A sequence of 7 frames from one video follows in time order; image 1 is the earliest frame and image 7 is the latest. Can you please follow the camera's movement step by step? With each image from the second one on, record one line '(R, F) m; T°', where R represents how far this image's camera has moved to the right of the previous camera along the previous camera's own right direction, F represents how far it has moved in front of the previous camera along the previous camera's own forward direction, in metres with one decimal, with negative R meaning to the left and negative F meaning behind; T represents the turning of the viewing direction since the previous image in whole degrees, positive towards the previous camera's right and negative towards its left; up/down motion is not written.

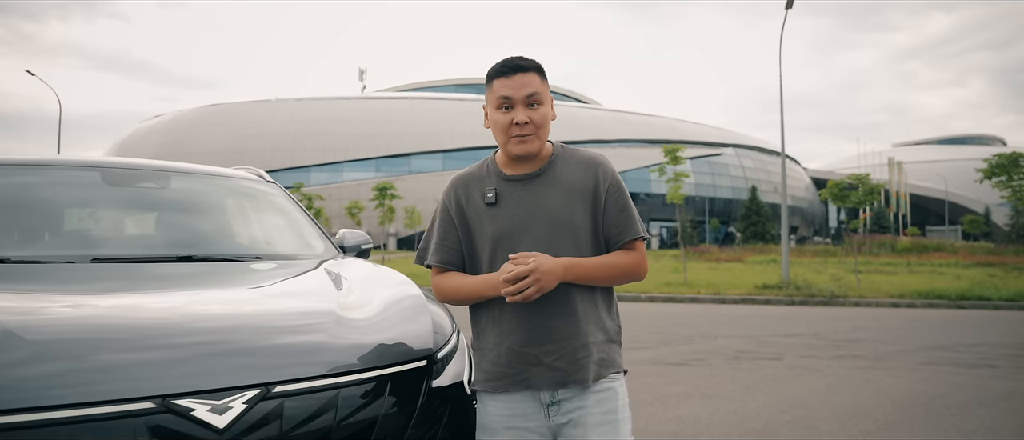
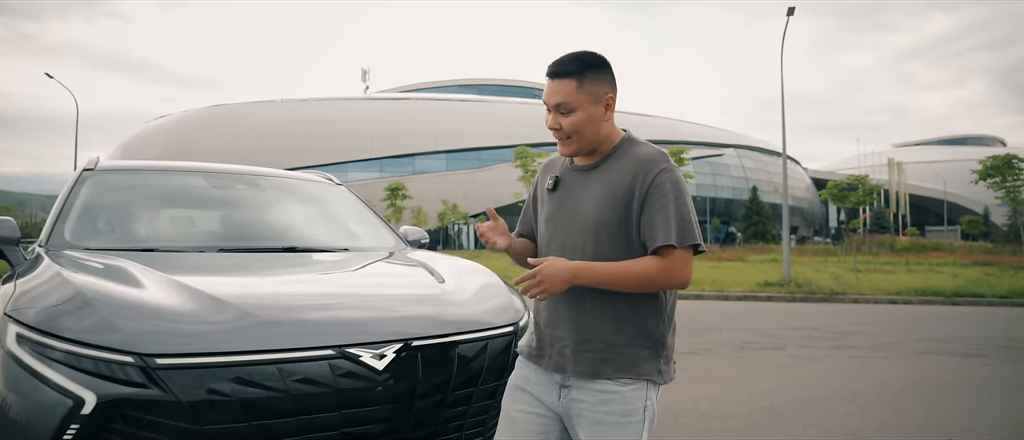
(-0.2, -0.4) m; 0°
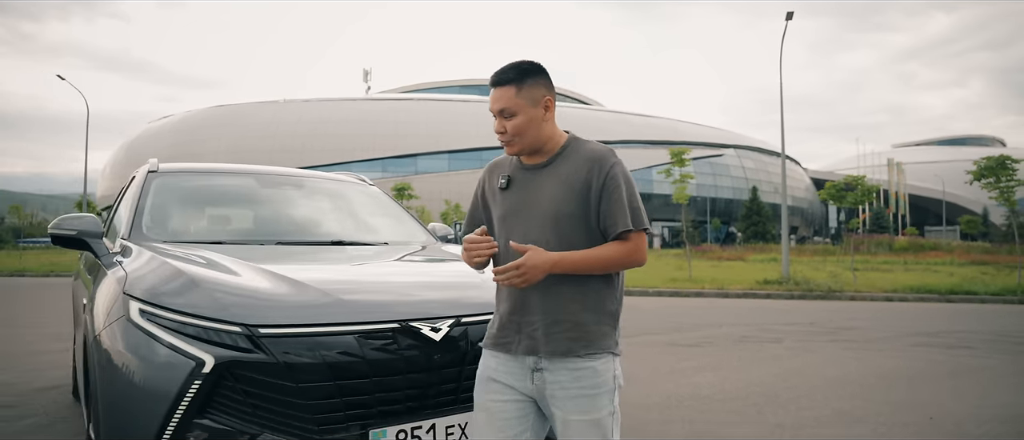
(-0.1, -0.3) m; 0°
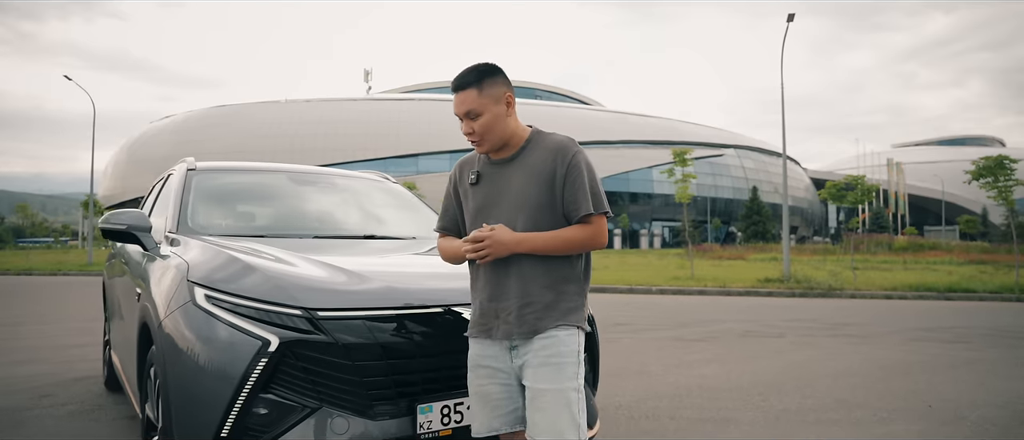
(-0.1, -0.2) m; 0°
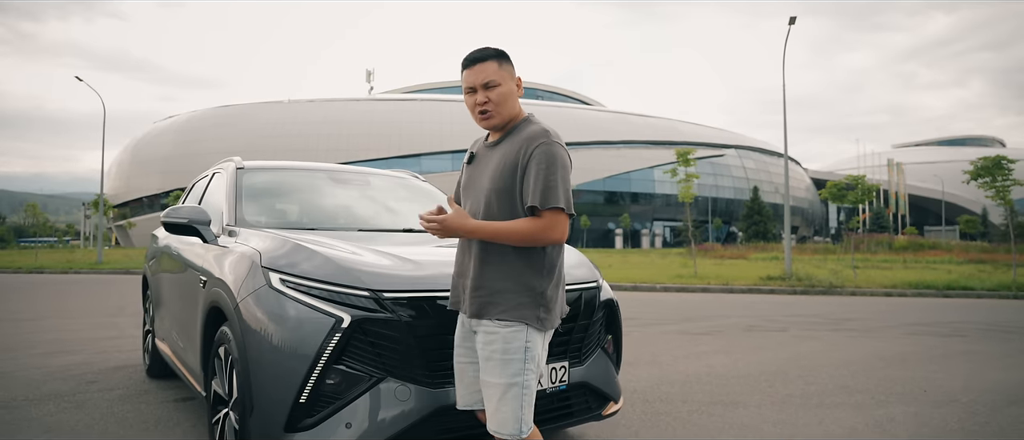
(-0.1, -0.3) m; 0°
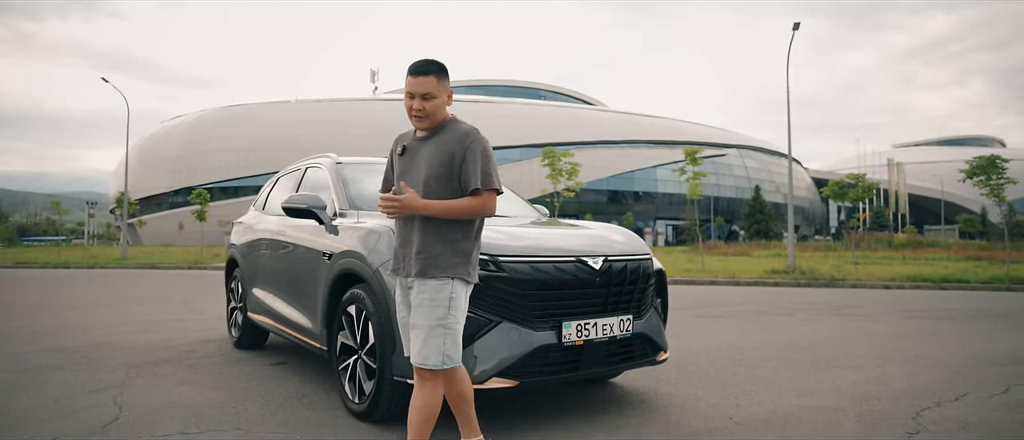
(-0.4, -0.7) m; 0°
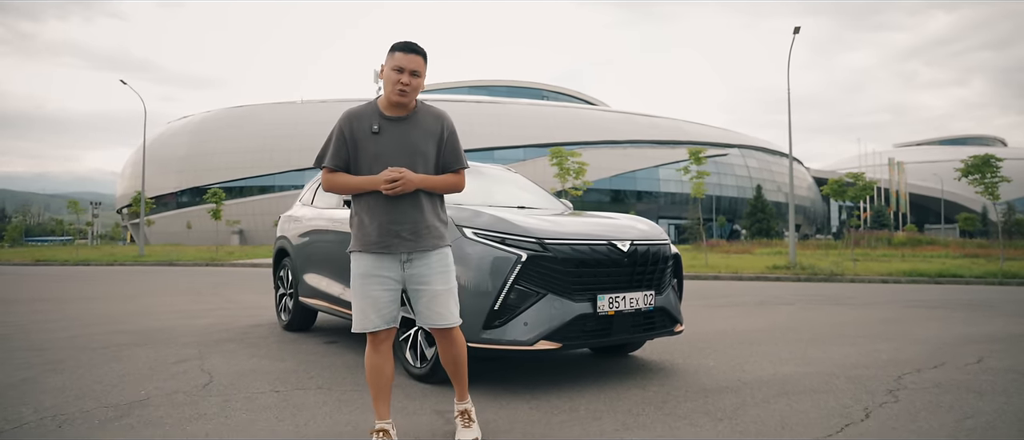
(-0.2, -0.5) m; 0°
